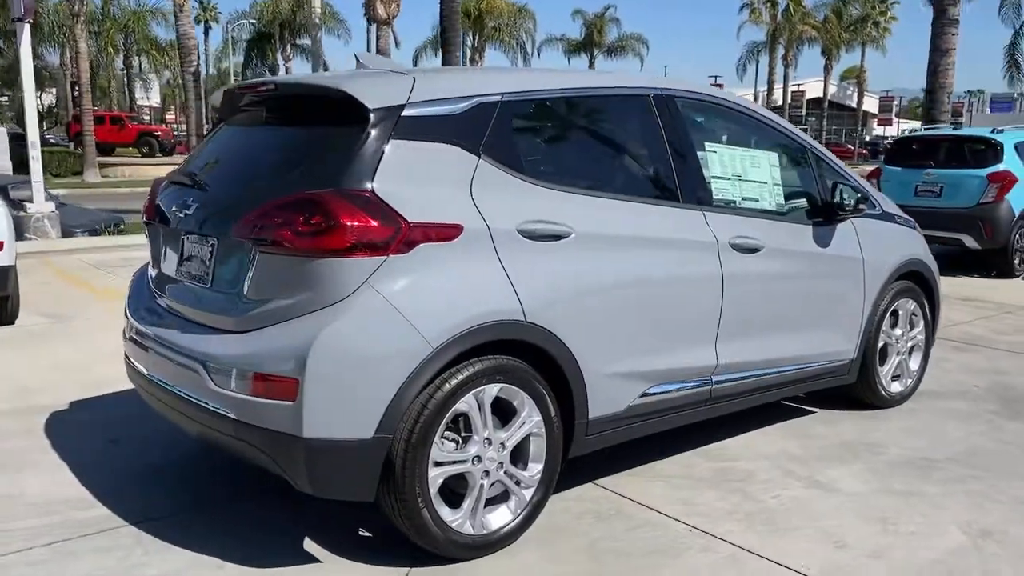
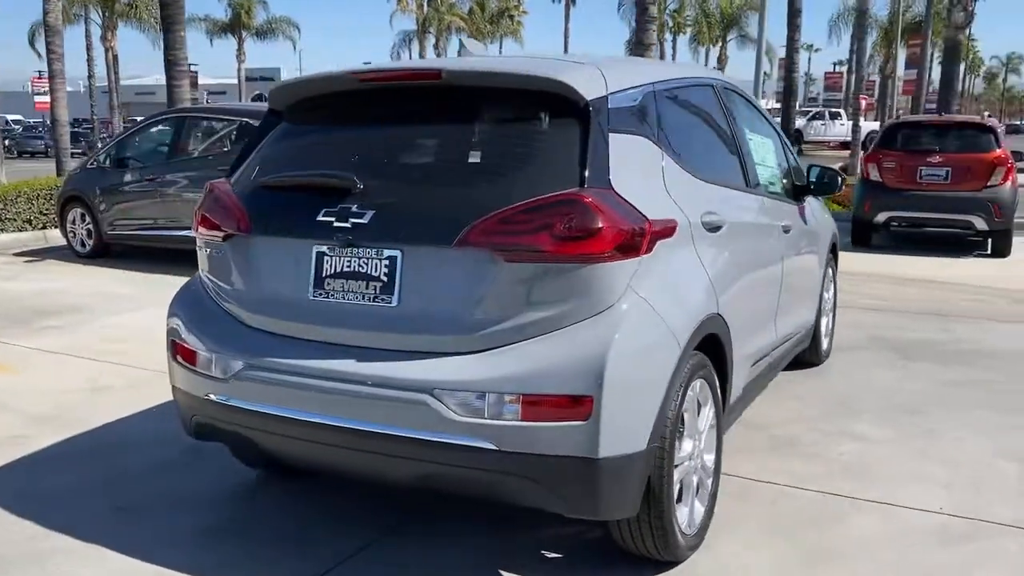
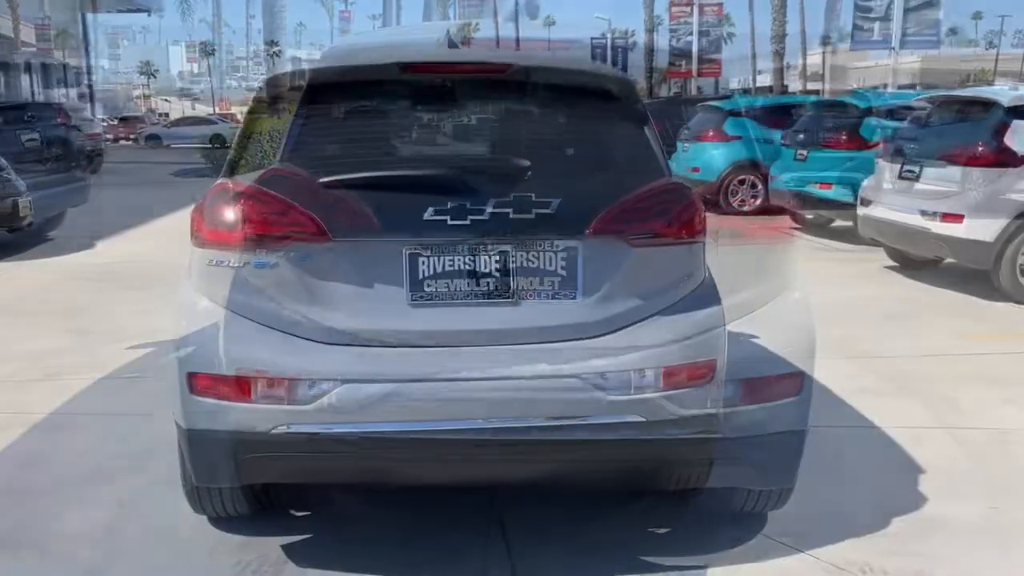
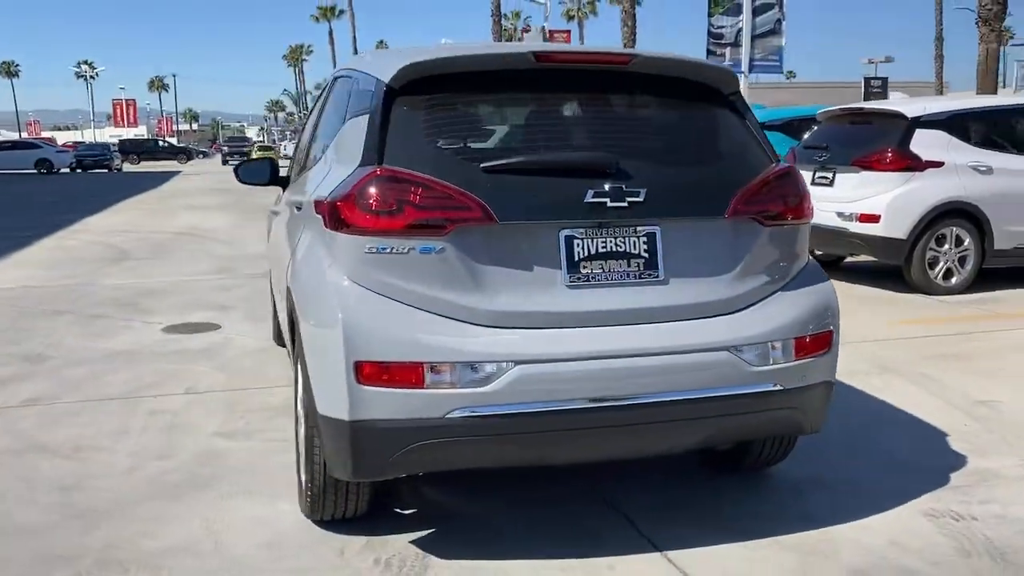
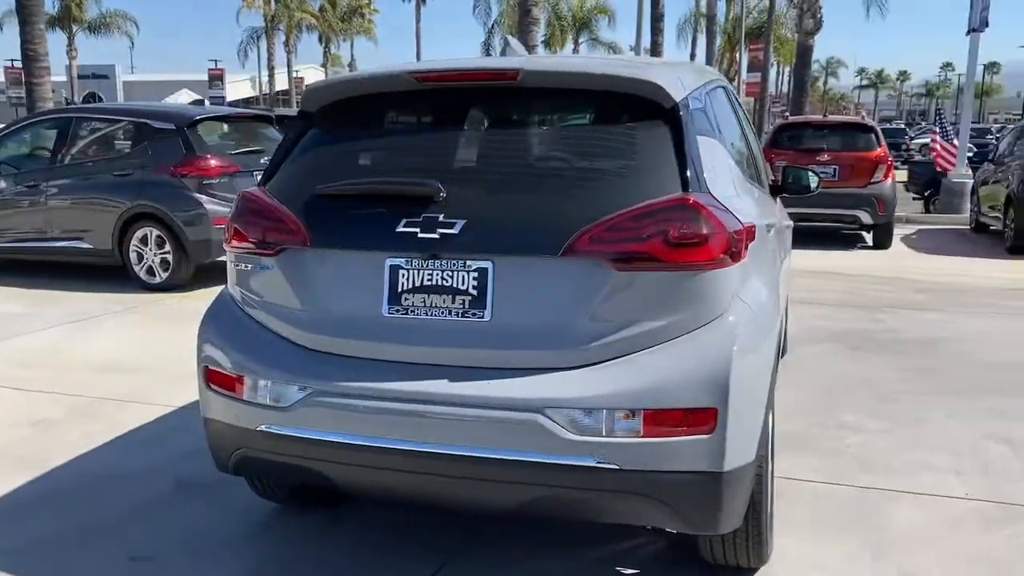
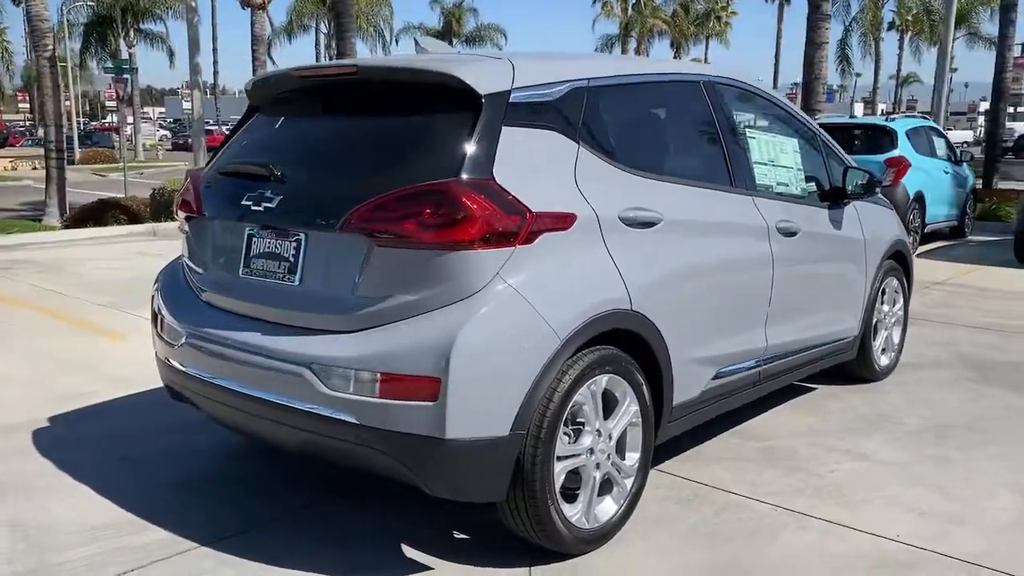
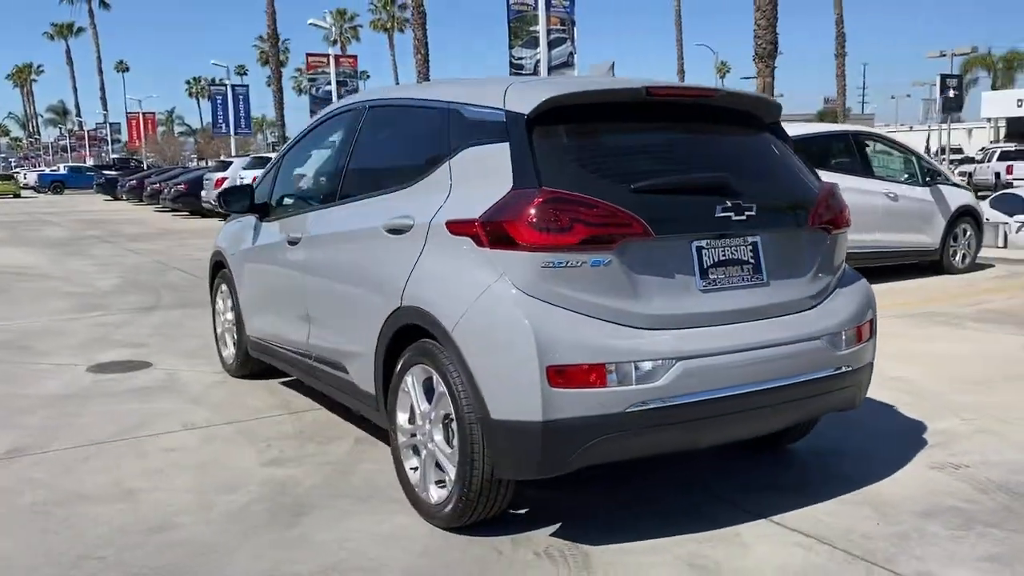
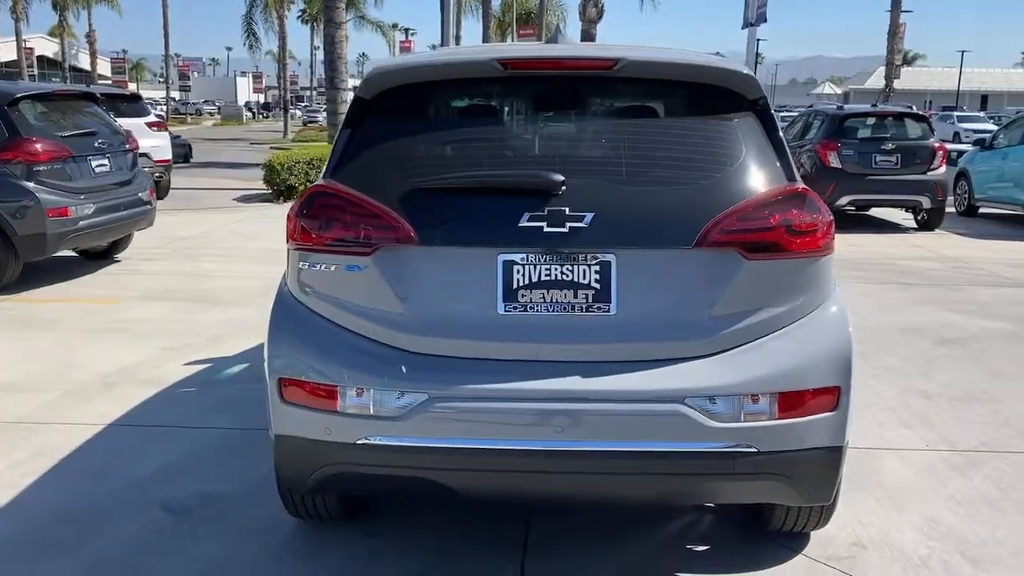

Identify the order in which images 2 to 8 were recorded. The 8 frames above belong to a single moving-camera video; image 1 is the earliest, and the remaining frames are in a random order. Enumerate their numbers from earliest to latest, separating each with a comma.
6, 2, 5, 8, 3, 4, 7
